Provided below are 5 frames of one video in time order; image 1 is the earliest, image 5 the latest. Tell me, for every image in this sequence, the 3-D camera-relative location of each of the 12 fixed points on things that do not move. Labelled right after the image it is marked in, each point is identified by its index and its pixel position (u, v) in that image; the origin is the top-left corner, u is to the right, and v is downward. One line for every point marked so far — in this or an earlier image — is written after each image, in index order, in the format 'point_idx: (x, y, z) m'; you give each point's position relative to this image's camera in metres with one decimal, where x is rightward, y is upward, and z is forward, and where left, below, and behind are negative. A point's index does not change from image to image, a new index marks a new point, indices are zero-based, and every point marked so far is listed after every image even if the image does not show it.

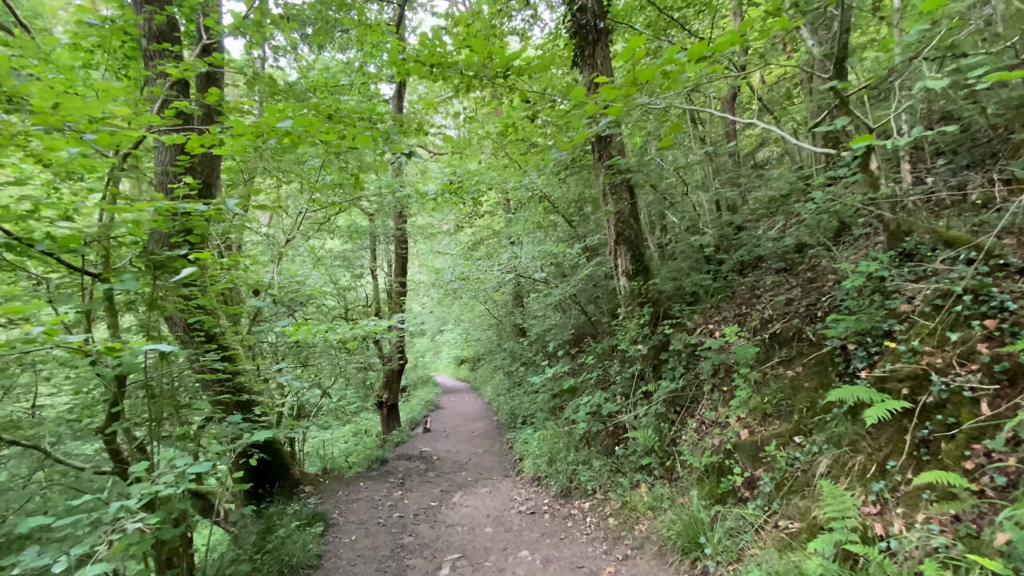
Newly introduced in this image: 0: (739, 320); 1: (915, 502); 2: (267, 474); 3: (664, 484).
0: (+2.7, -0.4, +5.2) m
1: (+2.5, -1.3, +2.7) m
2: (-3.4, -2.6, +6.1) m
3: (+1.6, -2.0, +4.4) m
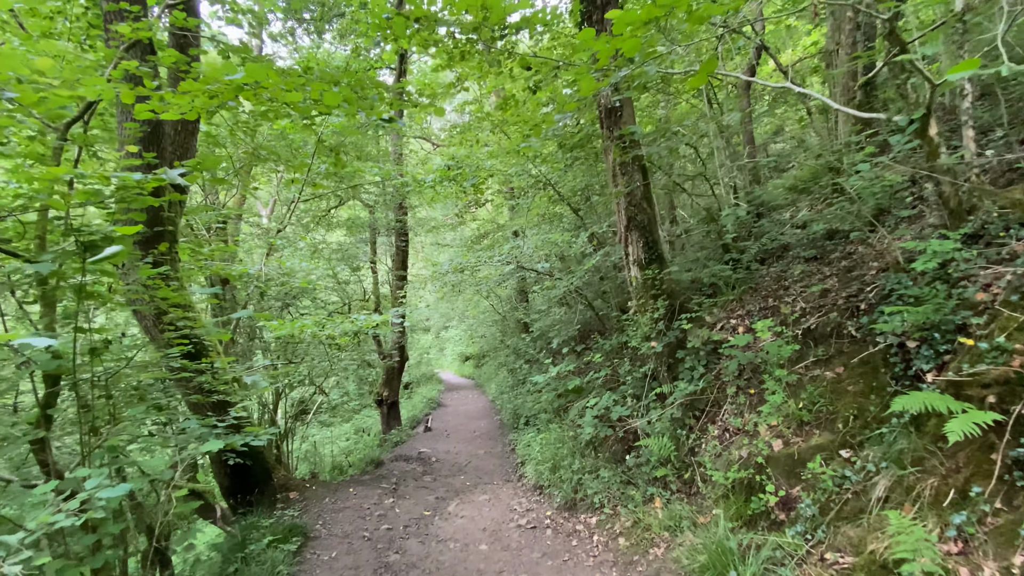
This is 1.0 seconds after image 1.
0: (+2.7, -0.3, +4.6) m
1: (+2.4, -1.2, +2.1) m
2: (-3.4, -2.5, +5.7) m
3: (+1.5, -1.9, +3.9) m
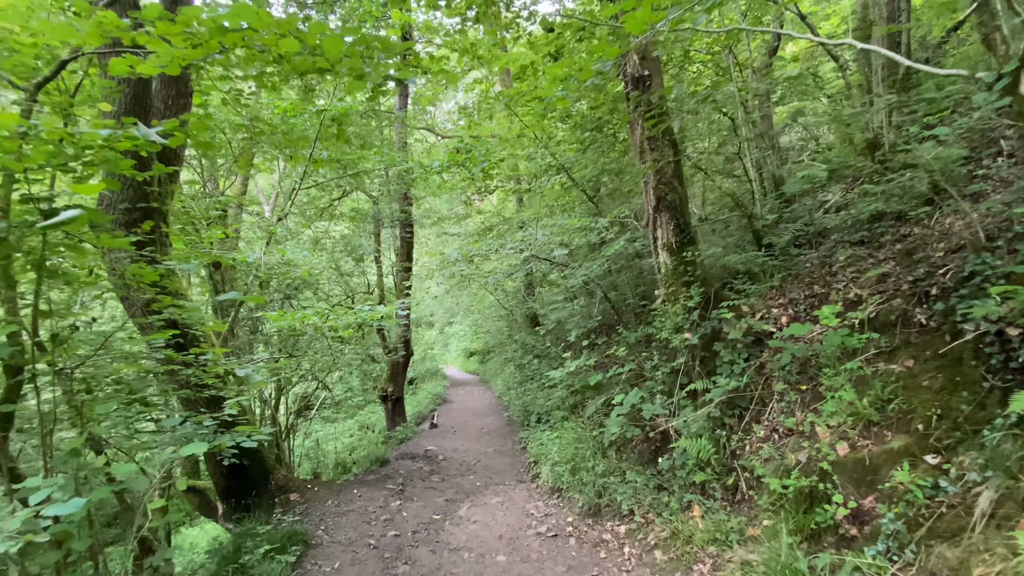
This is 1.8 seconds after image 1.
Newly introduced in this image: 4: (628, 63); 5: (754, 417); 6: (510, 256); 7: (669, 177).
0: (+2.9, -0.2, +4.2) m
1: (+2.6, -1.1, +1.7) m
2: (-3.2, -2.4, +5.3) m
3: (+1.7, -1.8, +3.4) m
4: (+1.3, +2.6, +5.0) m
5: (+2.1, -1.1, +3.8) m
6: (0.0, +0.6, +8.2) m
7: (+1.7, +1.2, +4.7) m
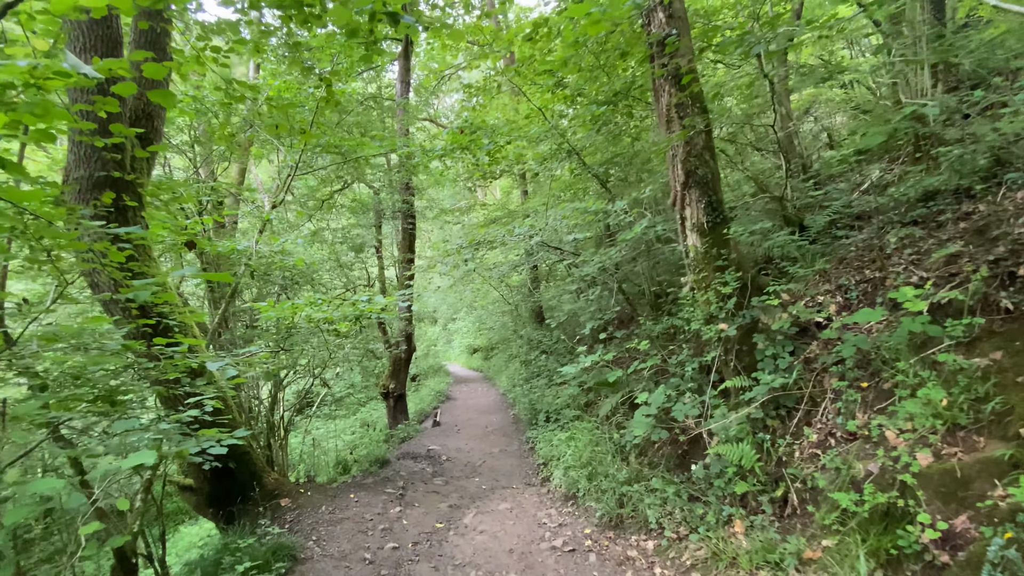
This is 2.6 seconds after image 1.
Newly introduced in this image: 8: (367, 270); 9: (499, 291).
0: (+3.0, 0.0, +3.7) m
1: (+2.7, -1.0, +1.2) m
2: (-3.1, -2.2, +4.8) m
3: (+1.8, -1.6, +3.0) m
4: (+1.4, +2.7, +4.4) m
5: (+2.2, -1.0, +3.3) m
6: (+0.1, +0.8, +7.7) m
7: (+1.8, +1.3, +4.2) m
8: (-3.9, +0.5, +11.7) m
9: (-0.3, 0.0, +11.7) m
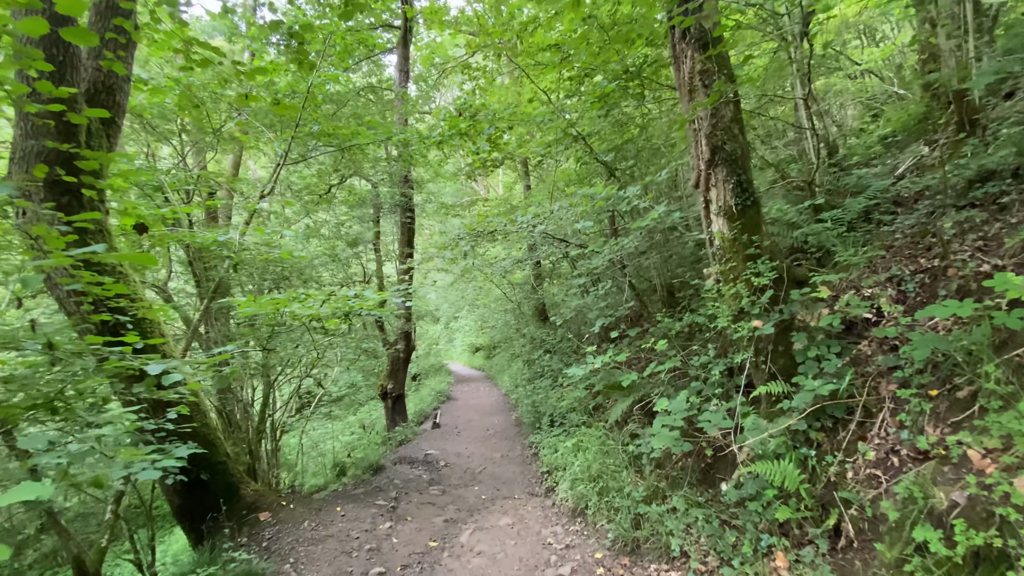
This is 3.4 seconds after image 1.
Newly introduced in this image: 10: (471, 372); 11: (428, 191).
0: (+3.0, 0.0, +3.2) m
1: (+2.7, -0.9, +0.7) m
2: (-3.1, -2.1, +4.4) m
3: (+1.8, -1.6, +2.5) m
4: (+1.4, +2.8, +3.9) m
5: (+2.2, -0.9, +2.8) m
6: (+0.1, +0.9, +7.2) m
7: (+1.8, +1.4, +3.7) m
8: (-3.8, +0.6, +11.2) m
9: (-0.3, +0.1, +11.2) m
10: (-1.8, -3.9, +19.8) m
11: (-2.3, +2.7, +11.8) m
